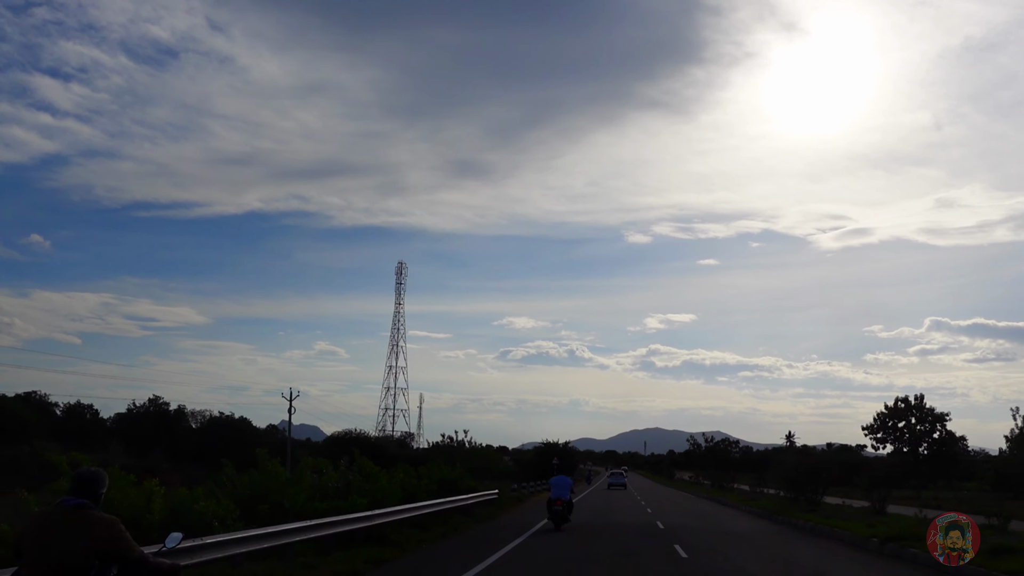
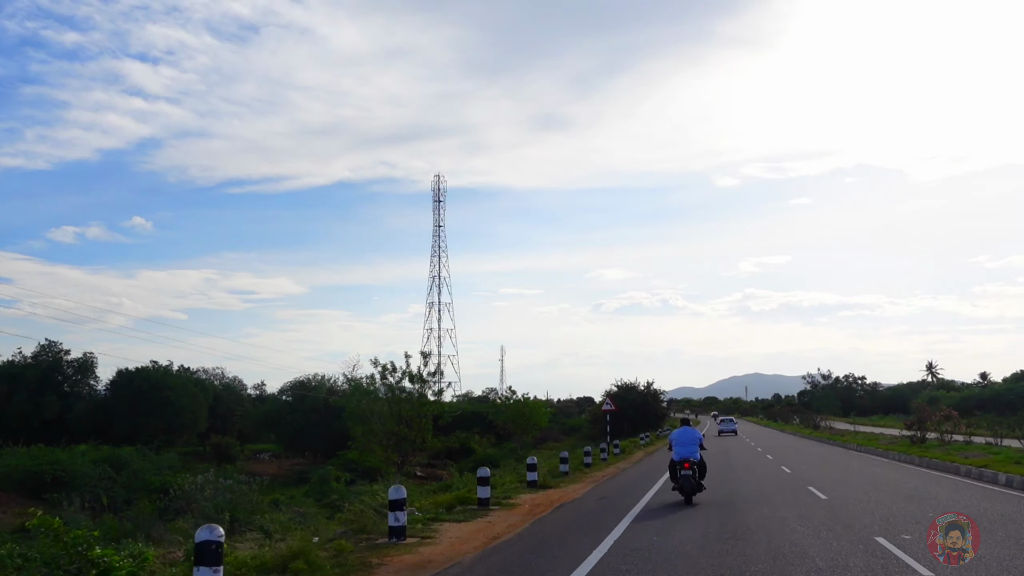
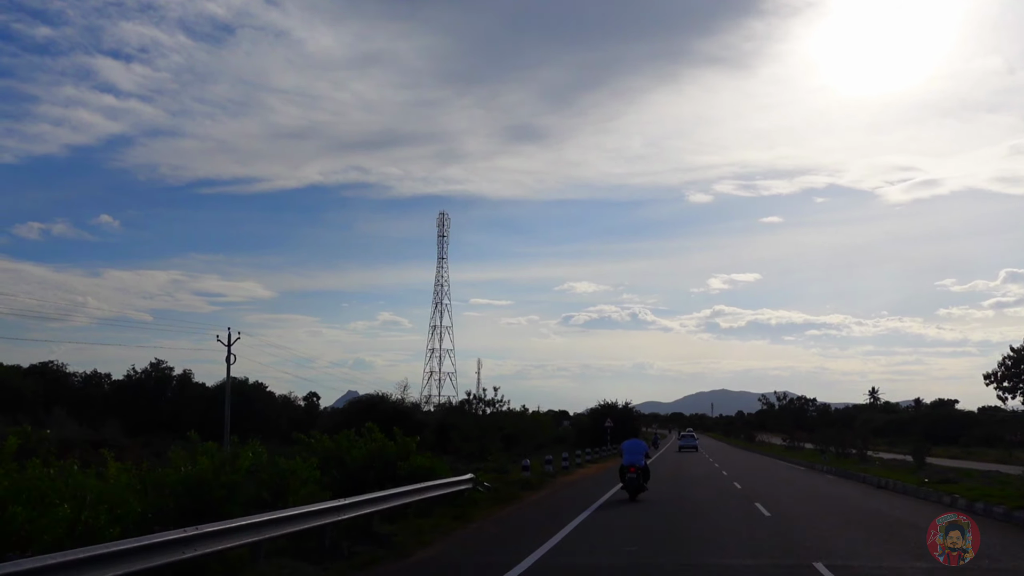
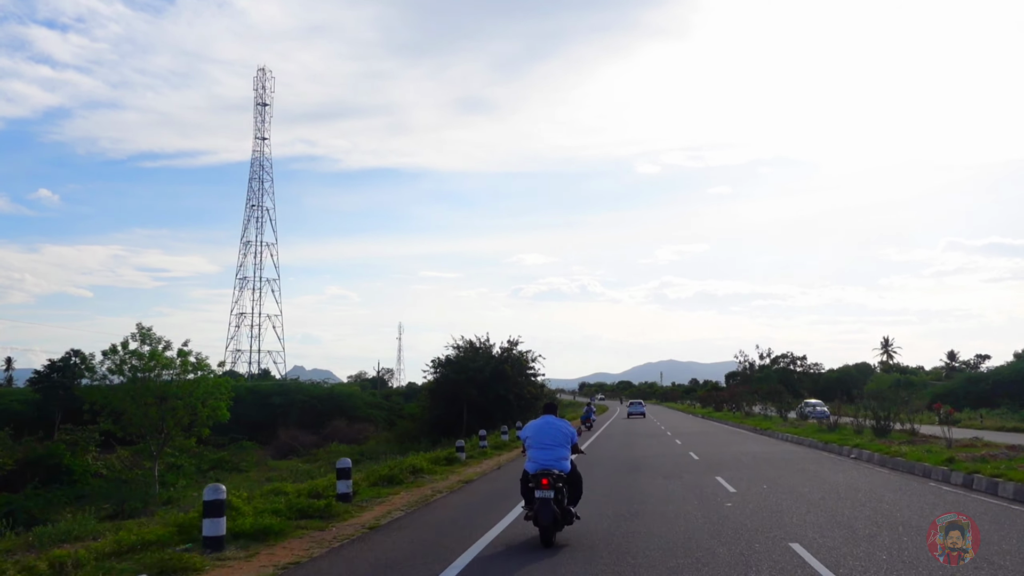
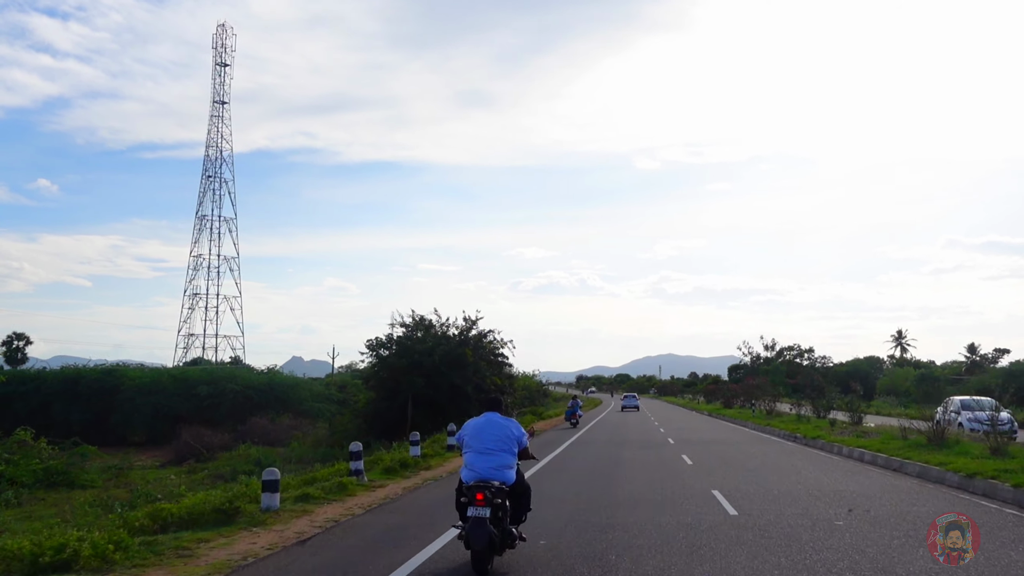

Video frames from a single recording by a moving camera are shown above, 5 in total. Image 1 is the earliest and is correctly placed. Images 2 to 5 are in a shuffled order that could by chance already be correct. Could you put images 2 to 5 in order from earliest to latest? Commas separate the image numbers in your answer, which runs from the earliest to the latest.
3, 2, 4, 5
